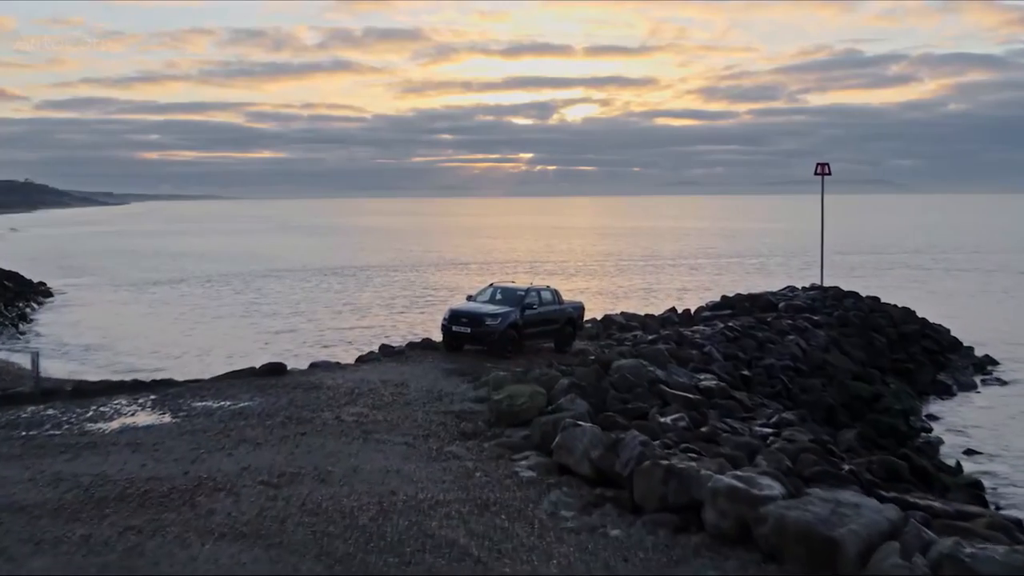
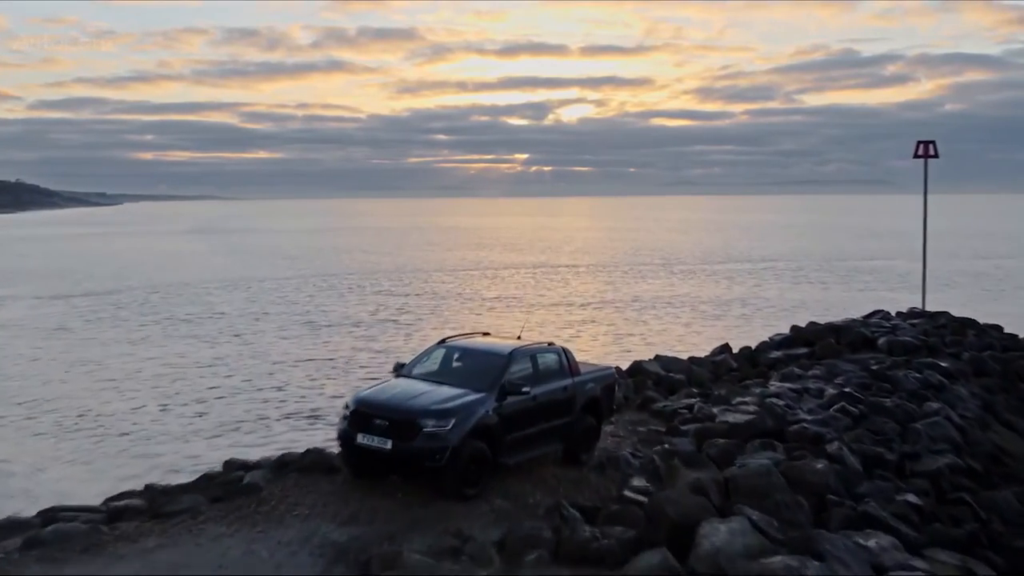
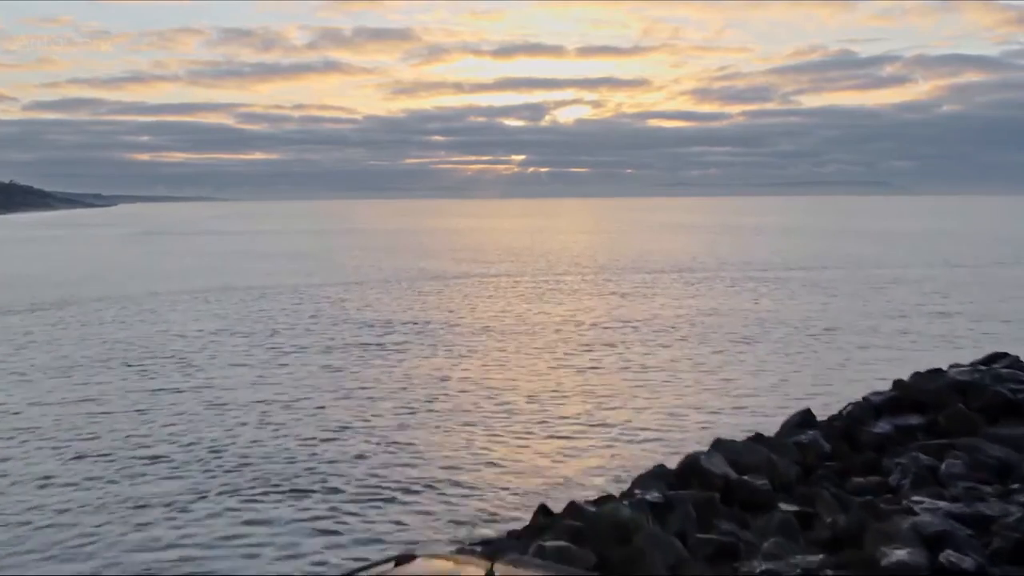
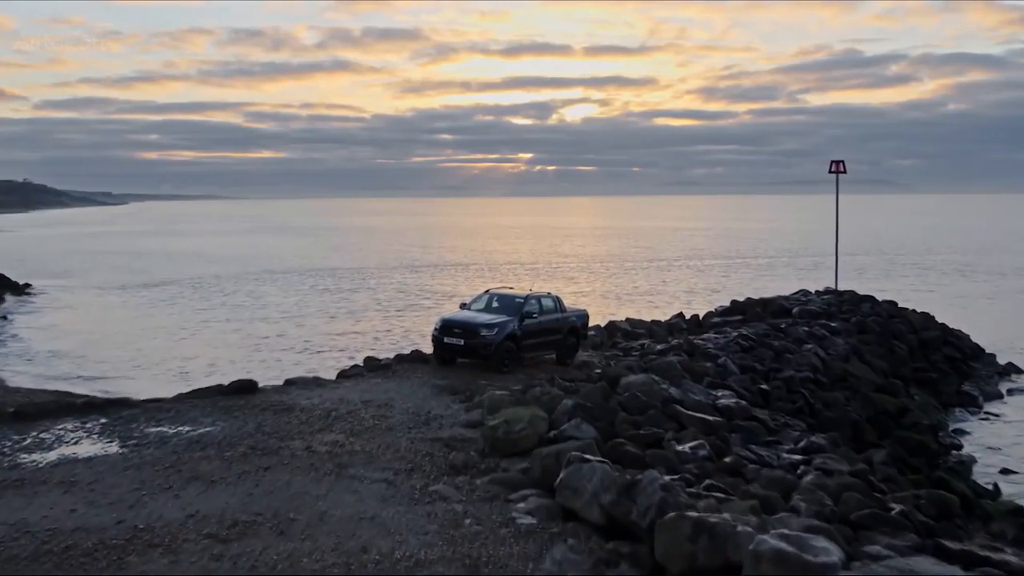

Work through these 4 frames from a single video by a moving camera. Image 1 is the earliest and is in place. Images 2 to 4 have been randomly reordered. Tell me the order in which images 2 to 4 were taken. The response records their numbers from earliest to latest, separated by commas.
4, 2, 3
